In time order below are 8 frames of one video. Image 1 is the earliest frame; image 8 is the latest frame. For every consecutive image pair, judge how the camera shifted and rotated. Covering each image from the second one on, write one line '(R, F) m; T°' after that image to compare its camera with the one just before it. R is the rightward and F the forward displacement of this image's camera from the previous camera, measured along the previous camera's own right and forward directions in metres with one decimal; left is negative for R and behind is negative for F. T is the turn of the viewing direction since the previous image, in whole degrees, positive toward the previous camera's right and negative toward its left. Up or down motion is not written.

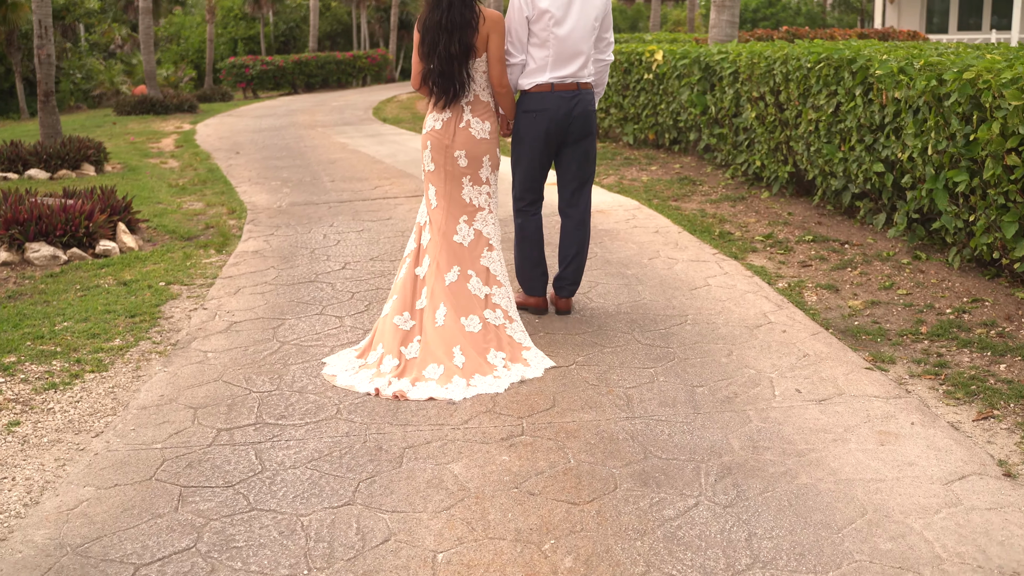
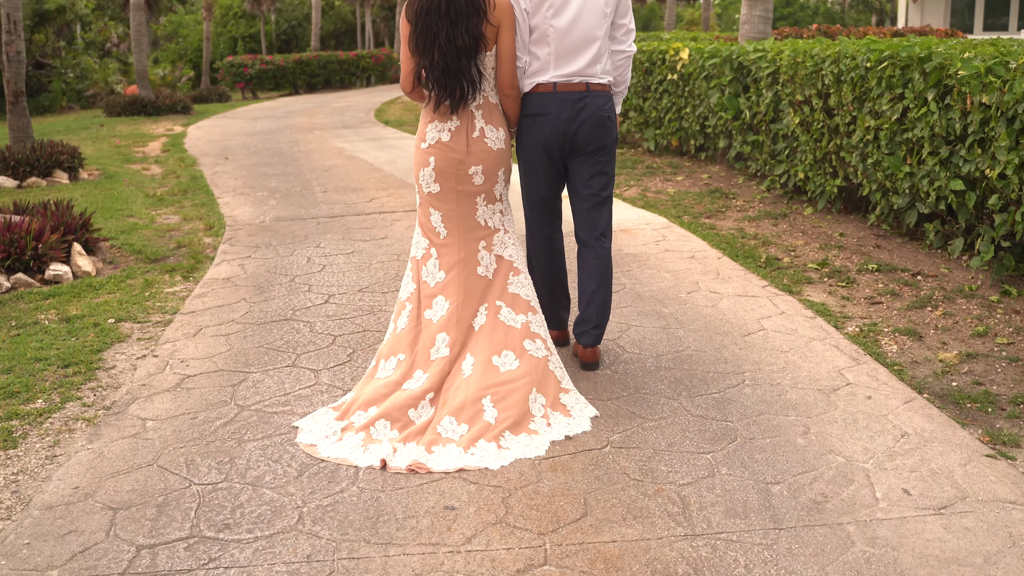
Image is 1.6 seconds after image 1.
(0.0, +0.9) m; 0°
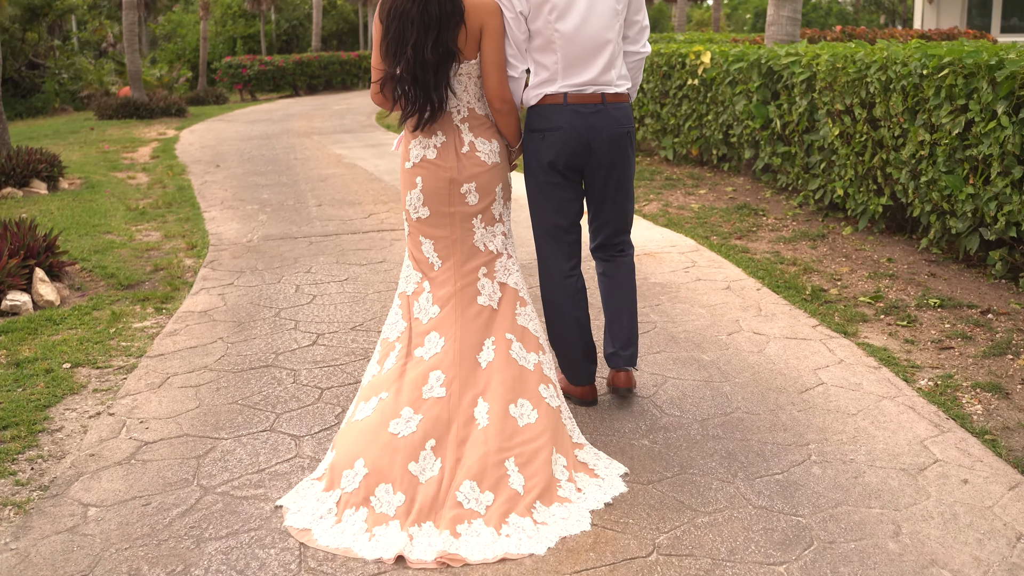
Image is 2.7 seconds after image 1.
(-0.1, +0.7) m; 0°
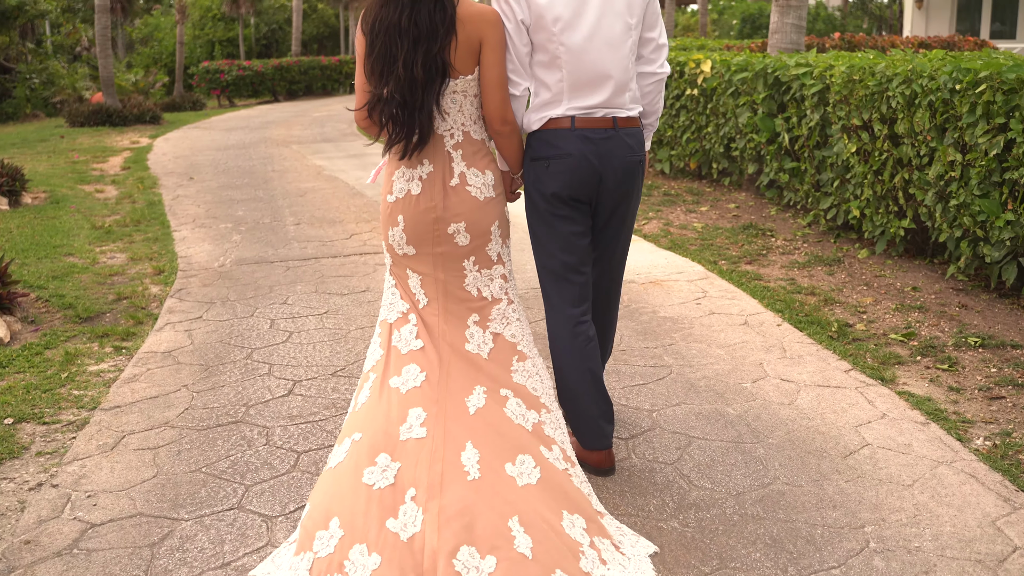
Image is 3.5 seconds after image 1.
(-0.1, +0.5) m; +1°
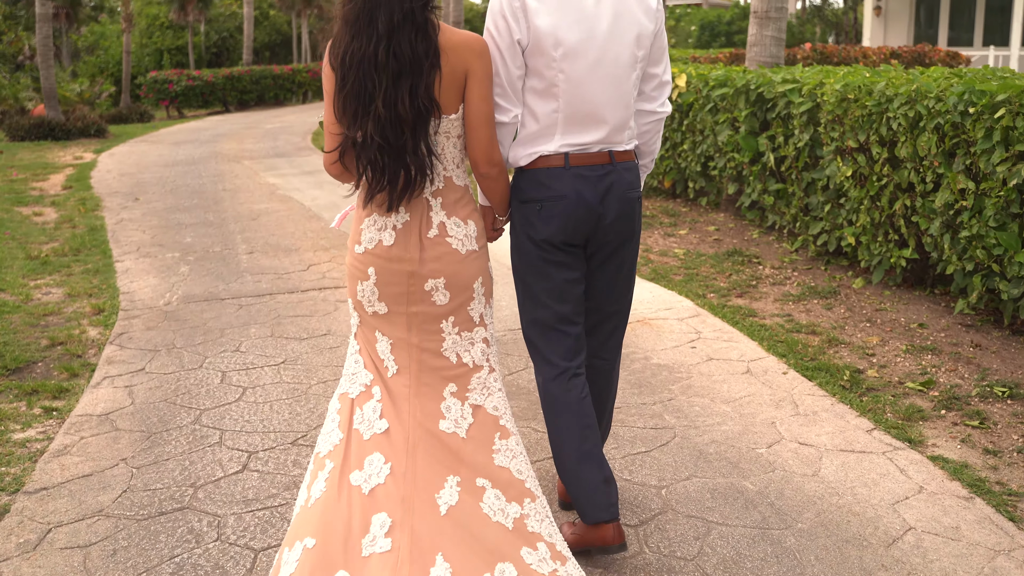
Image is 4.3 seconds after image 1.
(-0.1, +0.5) m; +2°
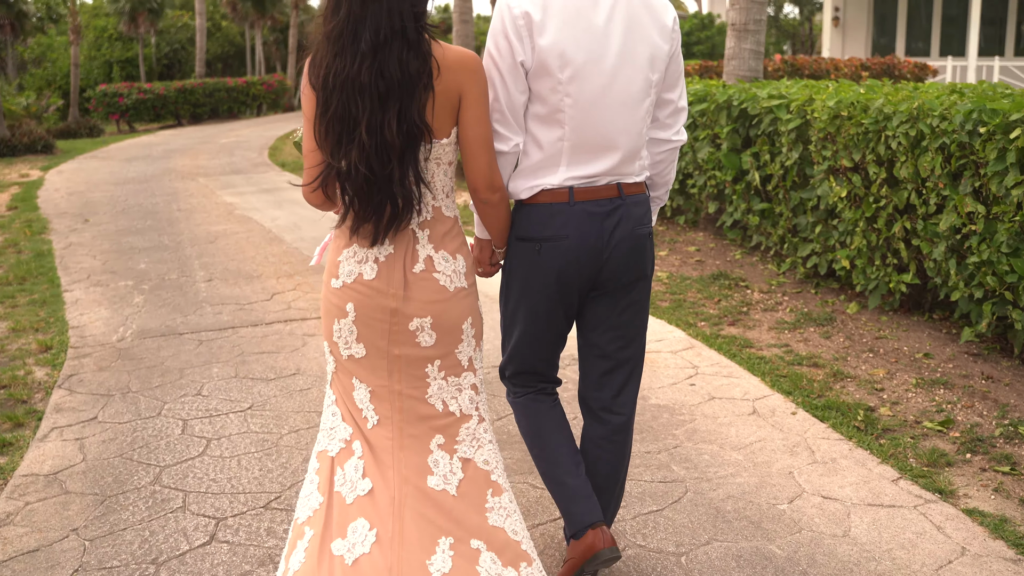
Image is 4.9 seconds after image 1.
(-0.1, +0.3) m; +2°
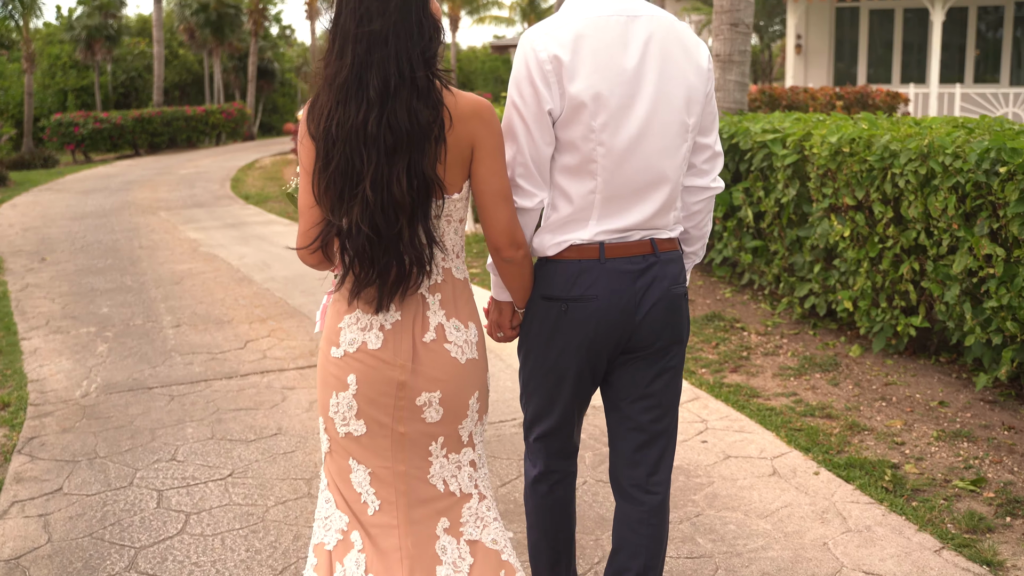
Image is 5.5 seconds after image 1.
(-0.2, +0.3) m; +2°
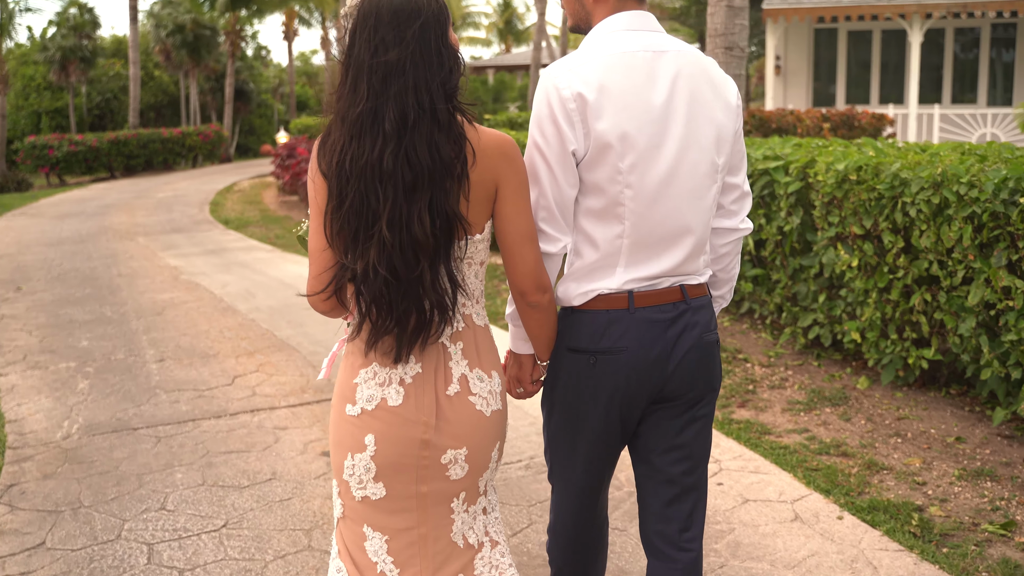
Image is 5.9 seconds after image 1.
(-0.1, +0.2) m; +1°
